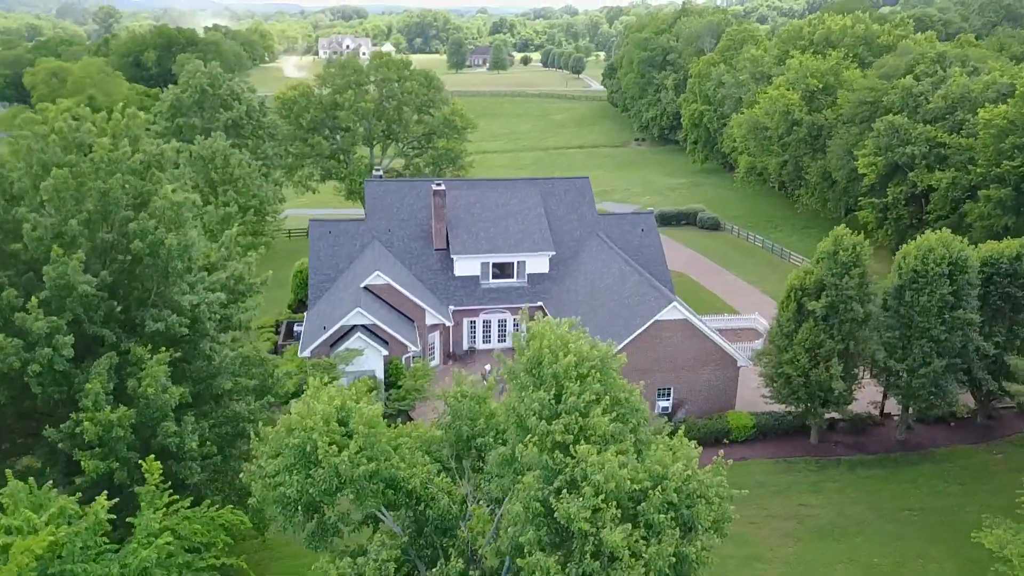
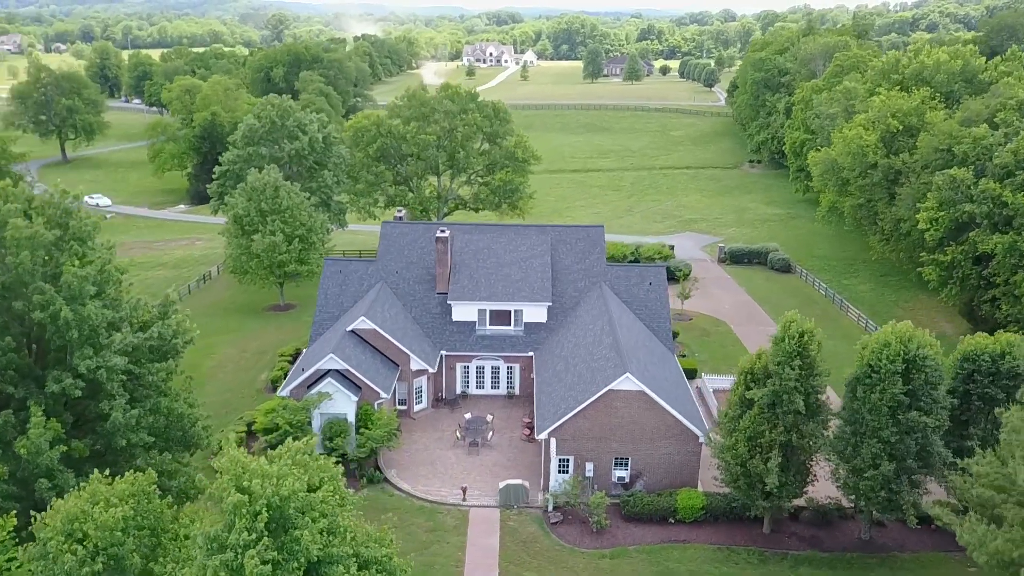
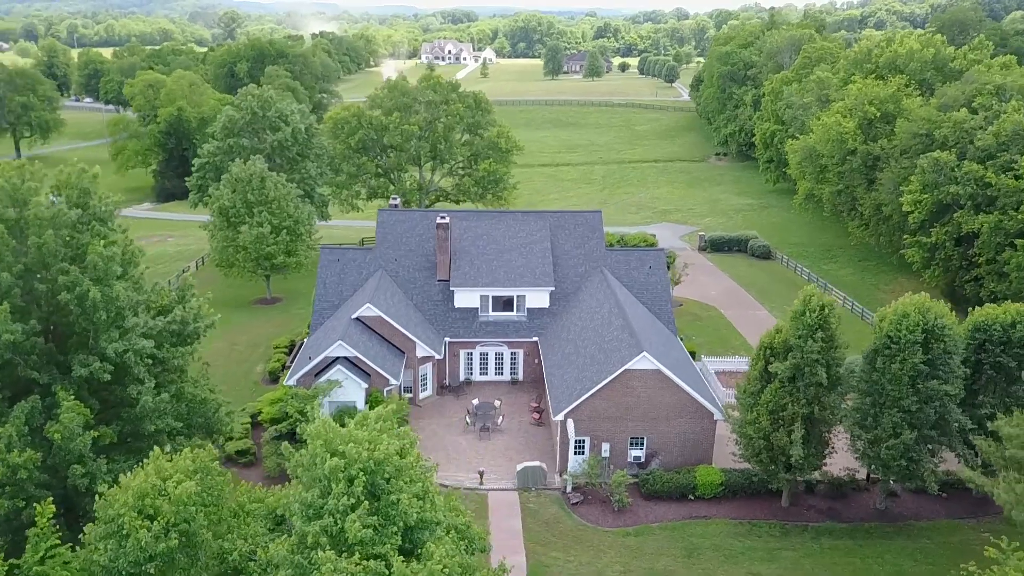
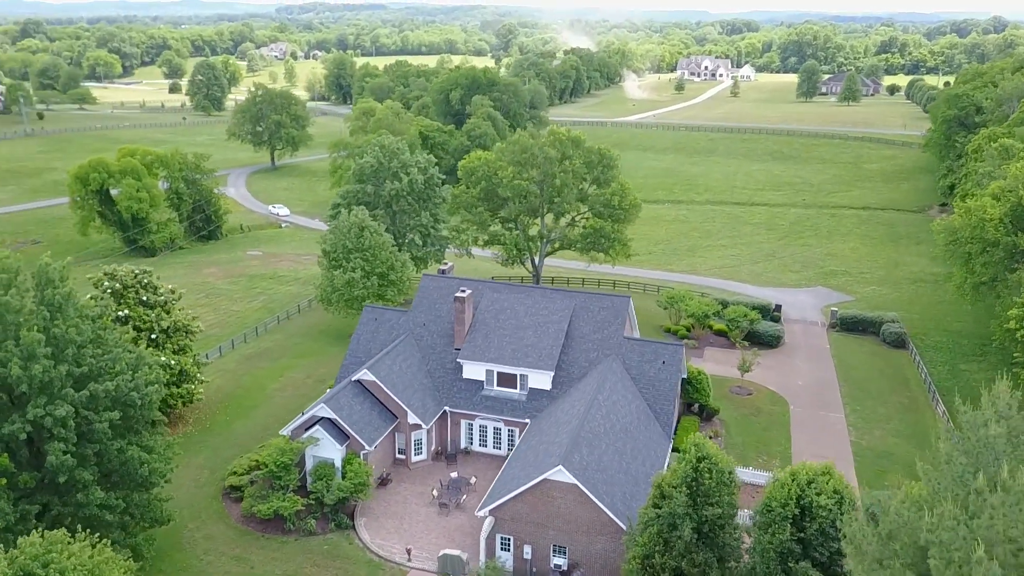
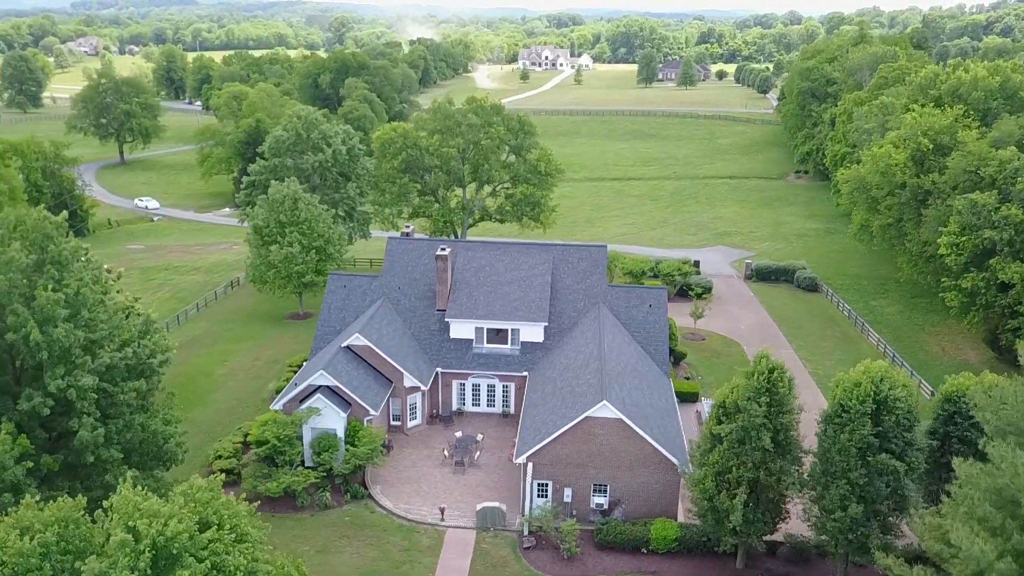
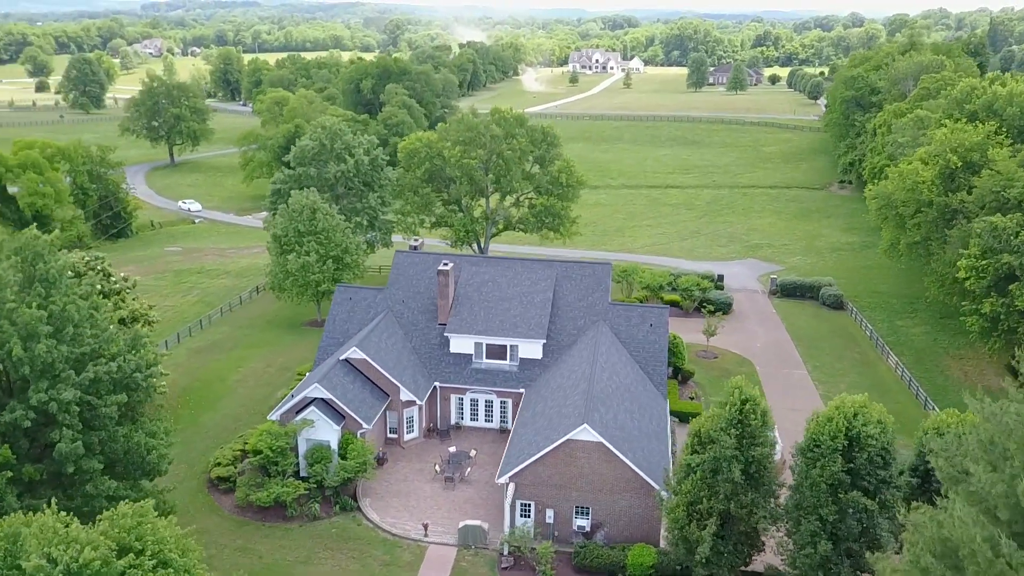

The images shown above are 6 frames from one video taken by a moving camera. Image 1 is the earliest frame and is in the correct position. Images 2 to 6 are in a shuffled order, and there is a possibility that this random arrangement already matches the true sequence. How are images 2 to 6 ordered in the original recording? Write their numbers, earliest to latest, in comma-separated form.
3, 2, 5, 6, 4
